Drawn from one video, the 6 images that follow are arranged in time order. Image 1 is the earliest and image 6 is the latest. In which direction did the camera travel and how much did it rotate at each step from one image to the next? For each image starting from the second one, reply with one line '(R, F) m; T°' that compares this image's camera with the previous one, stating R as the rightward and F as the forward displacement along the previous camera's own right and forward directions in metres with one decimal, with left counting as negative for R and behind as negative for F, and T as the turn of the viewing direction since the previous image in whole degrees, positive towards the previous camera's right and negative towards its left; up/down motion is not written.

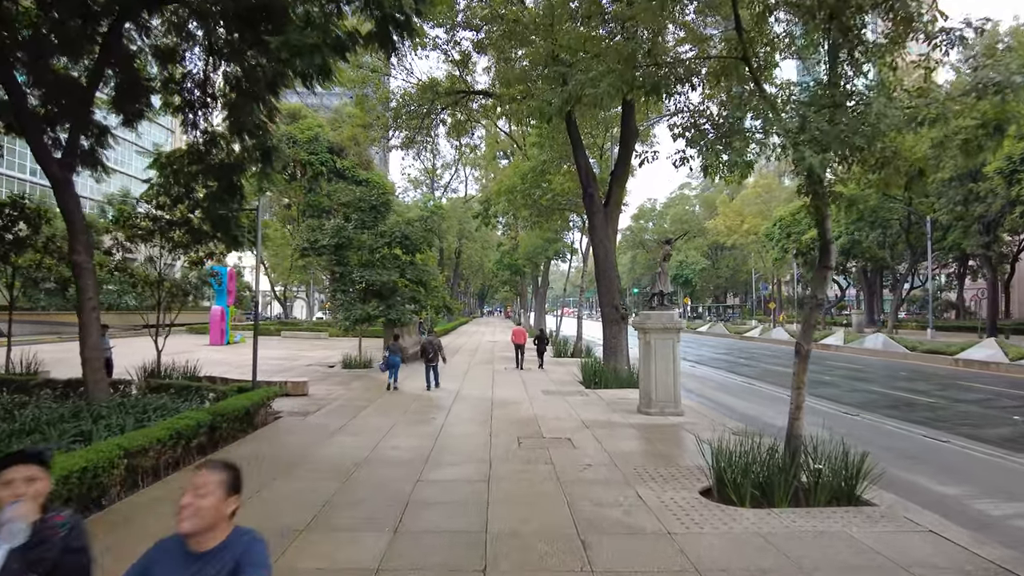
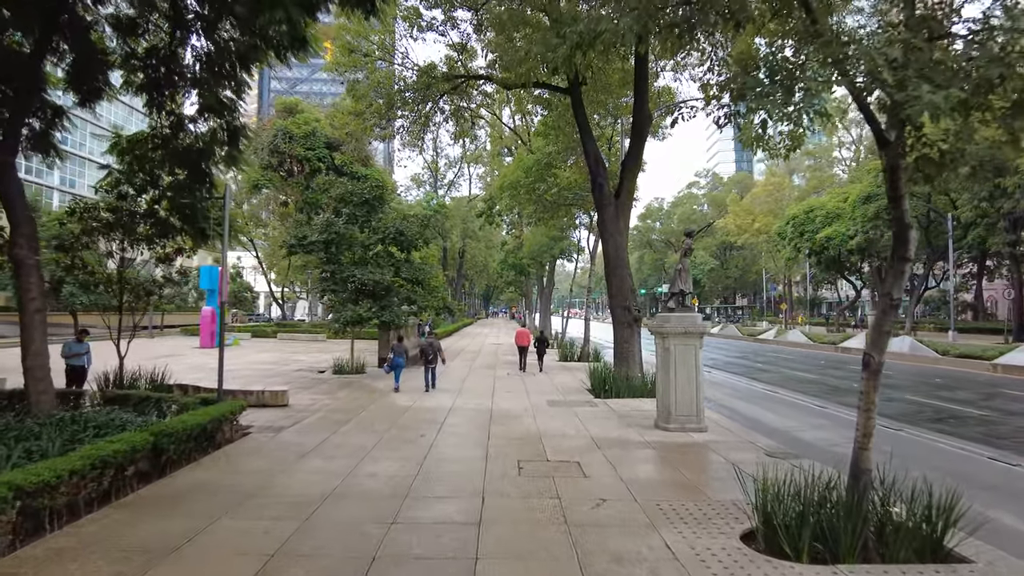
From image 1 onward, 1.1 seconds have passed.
(+0.1, +1.2) m; 0°
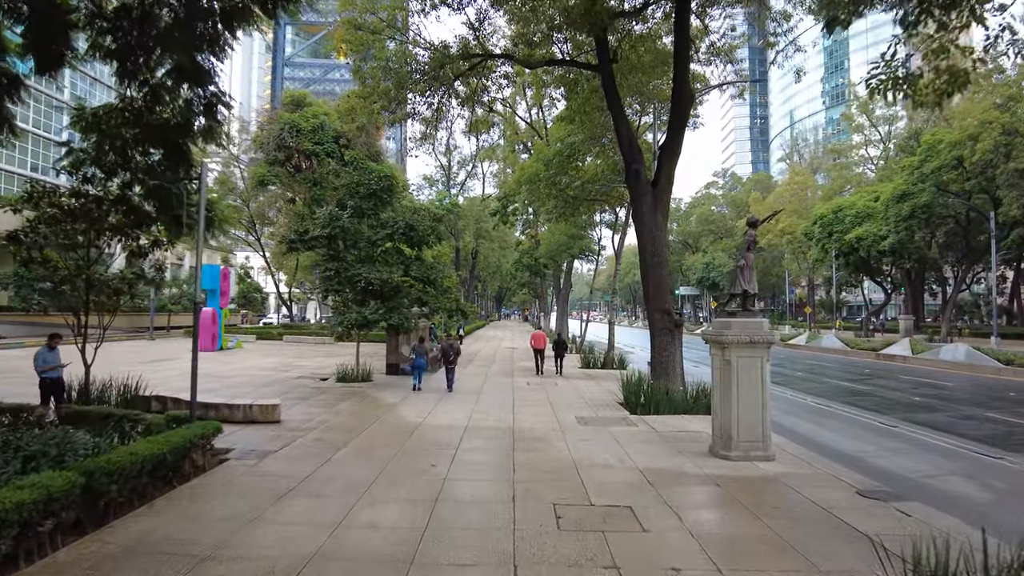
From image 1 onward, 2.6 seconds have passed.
(-0.2, +1.5) m; -1°
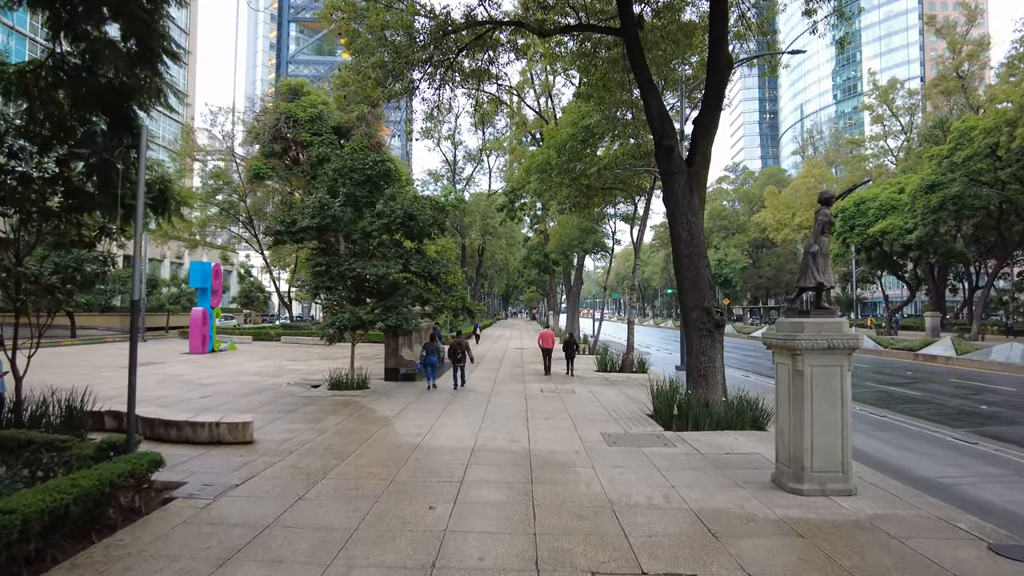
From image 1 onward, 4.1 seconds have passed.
(-0.1, +1.5) m; -1°
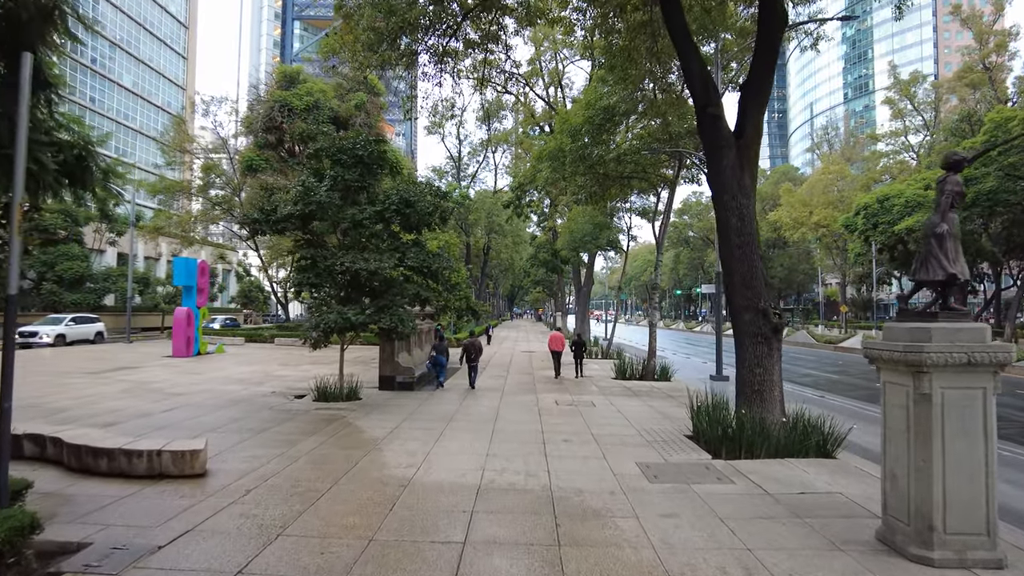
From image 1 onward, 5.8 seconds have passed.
(-0.1, +1.6) m; 0°
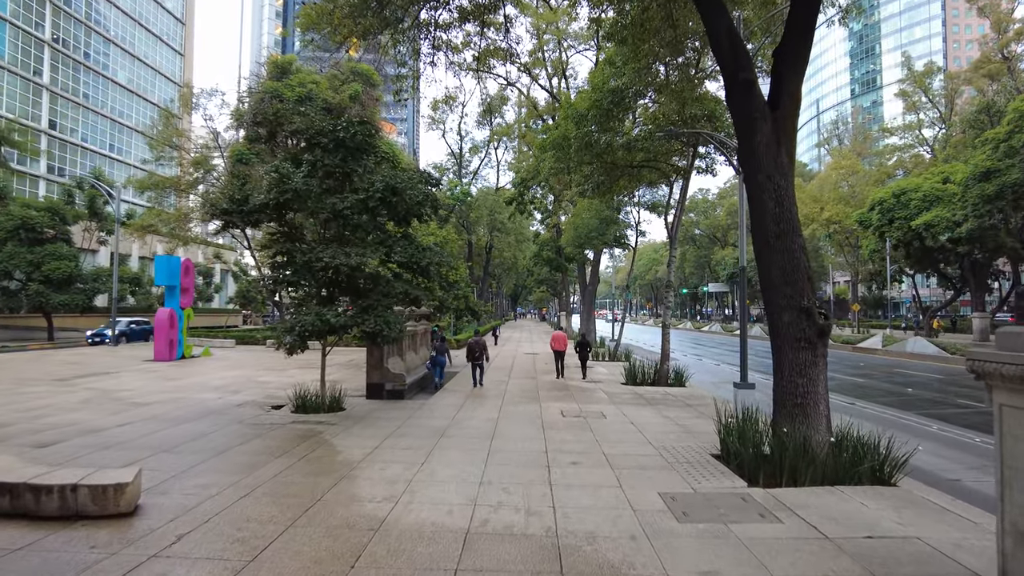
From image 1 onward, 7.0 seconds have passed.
(+0.1, +1.2) m; 0°
